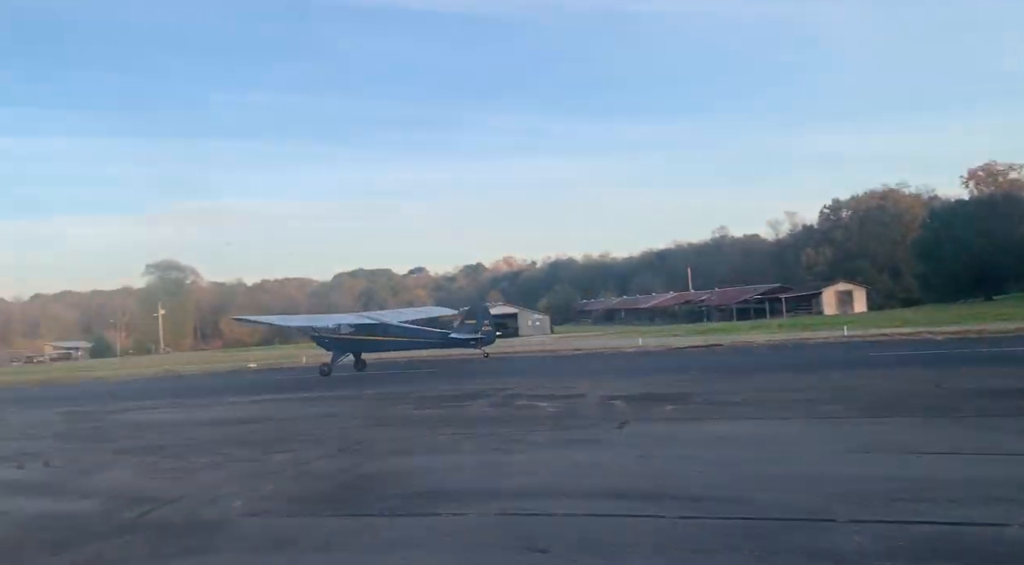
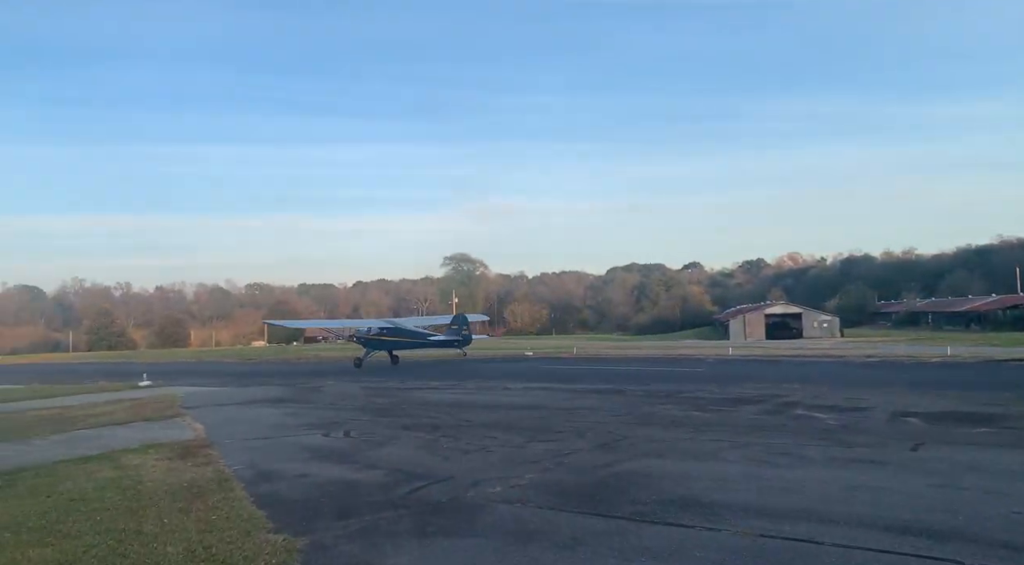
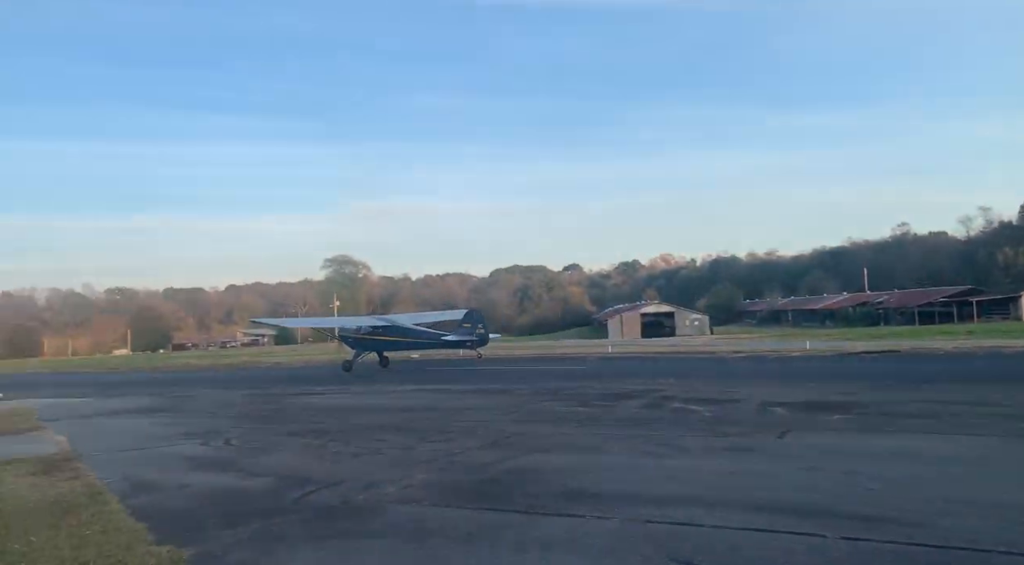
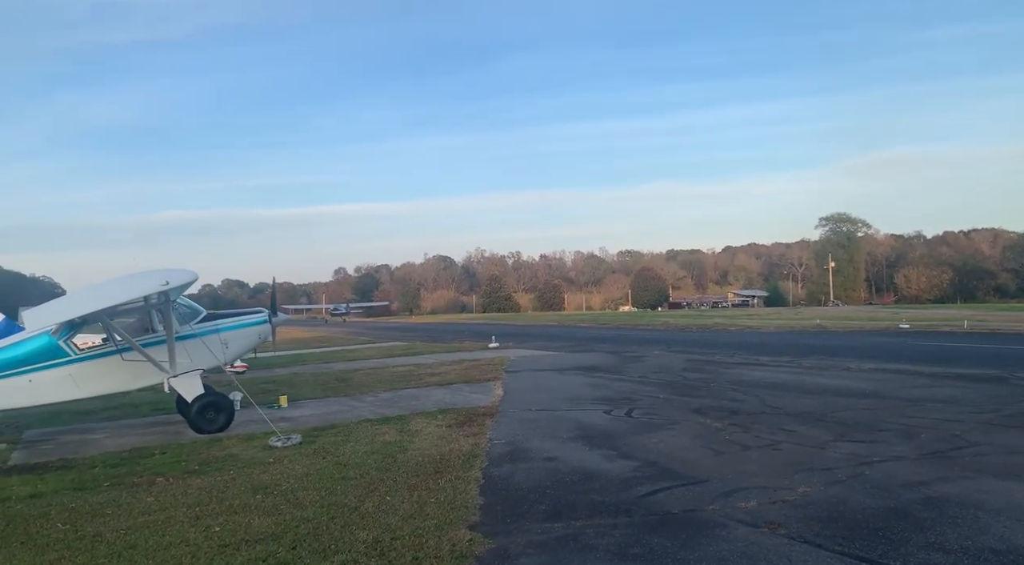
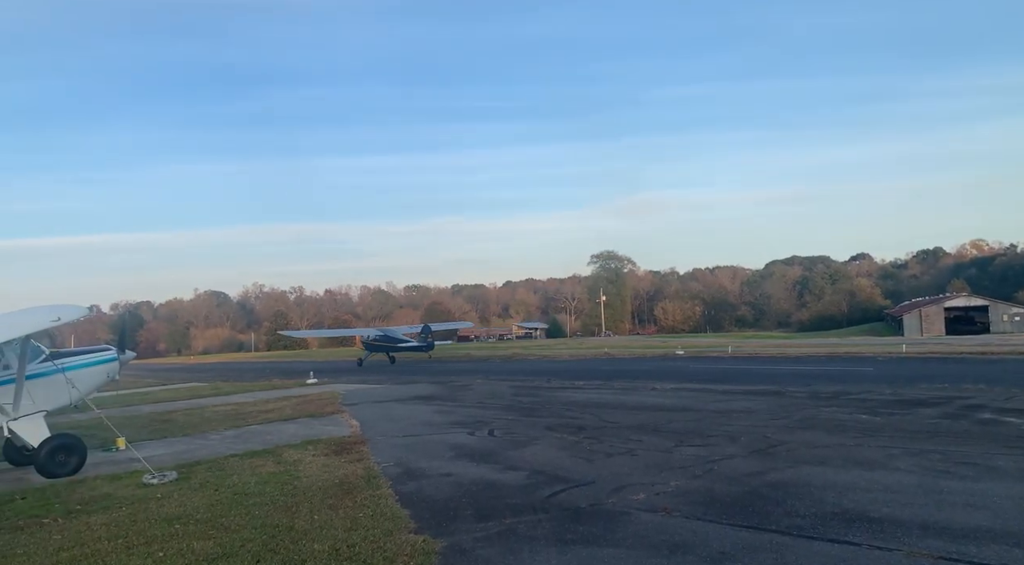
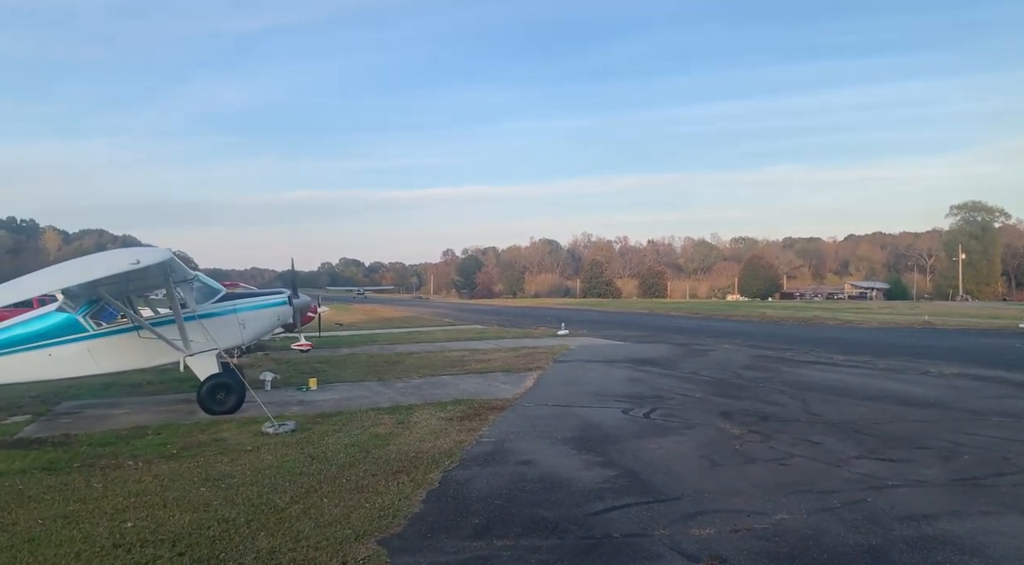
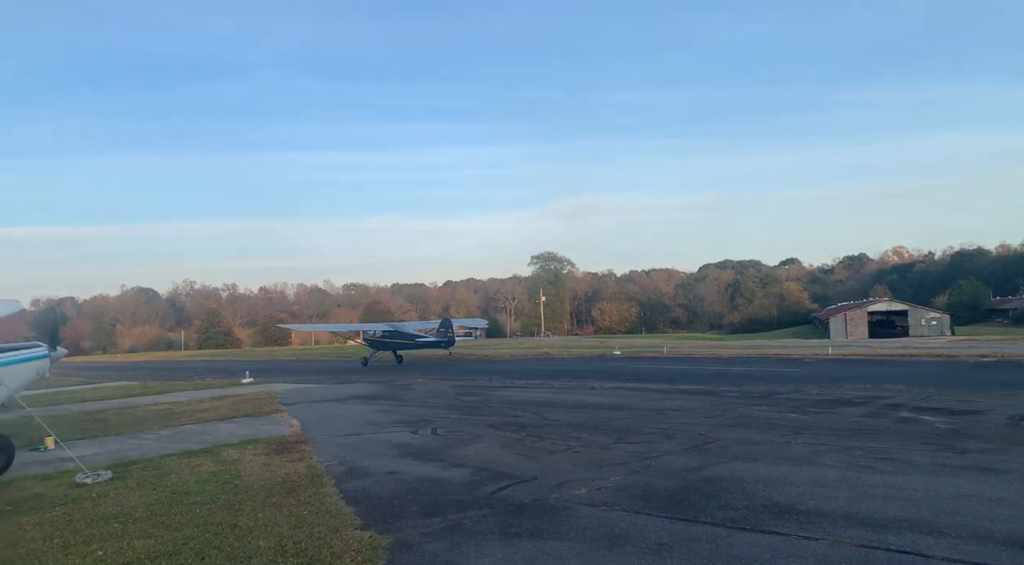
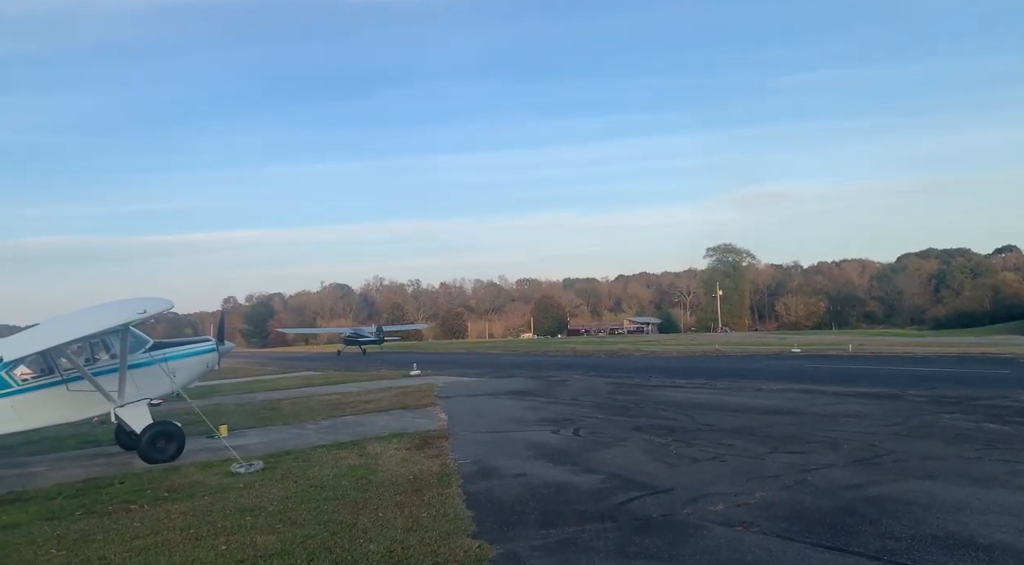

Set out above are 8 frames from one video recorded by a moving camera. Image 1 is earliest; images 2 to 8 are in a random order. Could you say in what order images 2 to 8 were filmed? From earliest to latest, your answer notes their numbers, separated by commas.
3, 2, 7, 5, 8, 4, 6
